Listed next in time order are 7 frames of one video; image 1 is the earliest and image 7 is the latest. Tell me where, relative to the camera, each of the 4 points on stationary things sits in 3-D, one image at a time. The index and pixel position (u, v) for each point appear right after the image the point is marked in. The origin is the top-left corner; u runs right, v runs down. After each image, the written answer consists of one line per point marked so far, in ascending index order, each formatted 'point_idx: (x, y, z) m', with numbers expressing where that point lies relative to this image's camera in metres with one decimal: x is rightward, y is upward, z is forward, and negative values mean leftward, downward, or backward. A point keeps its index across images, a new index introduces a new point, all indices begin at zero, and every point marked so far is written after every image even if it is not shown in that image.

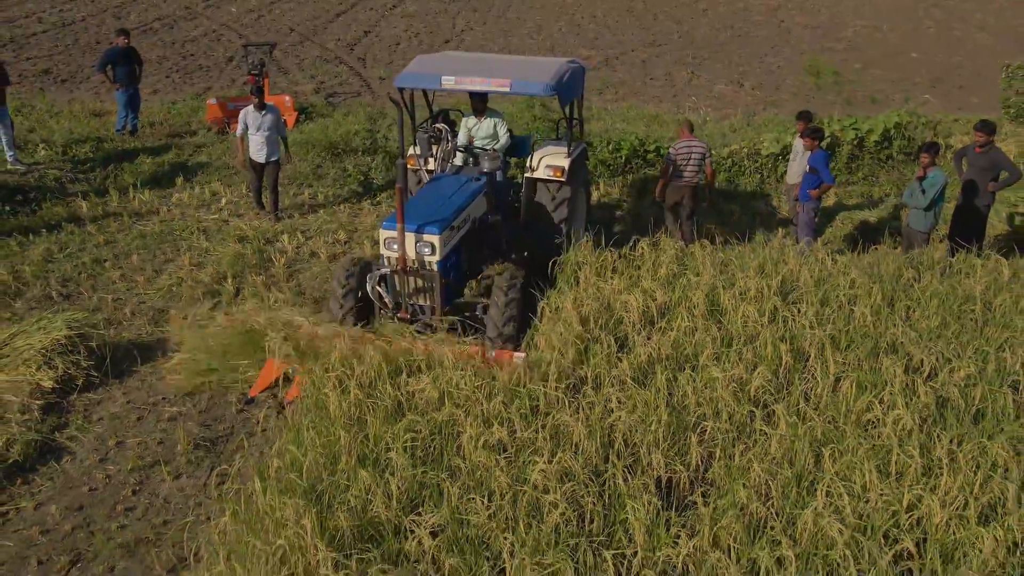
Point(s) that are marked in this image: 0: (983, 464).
0: (+1.5, -0.5, +3.9) m
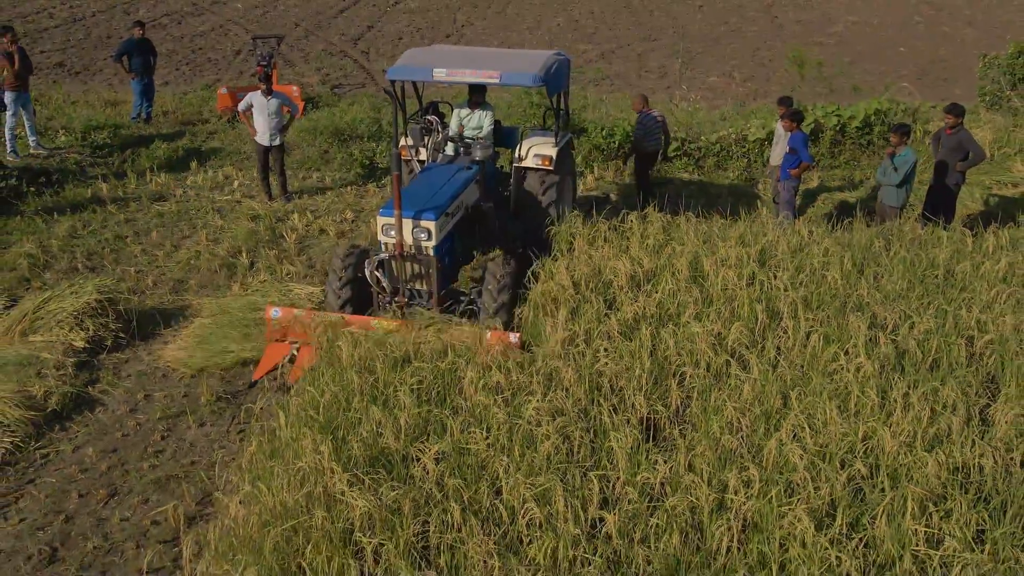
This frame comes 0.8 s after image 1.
0: (+1.5, -0.4, +4.3) m
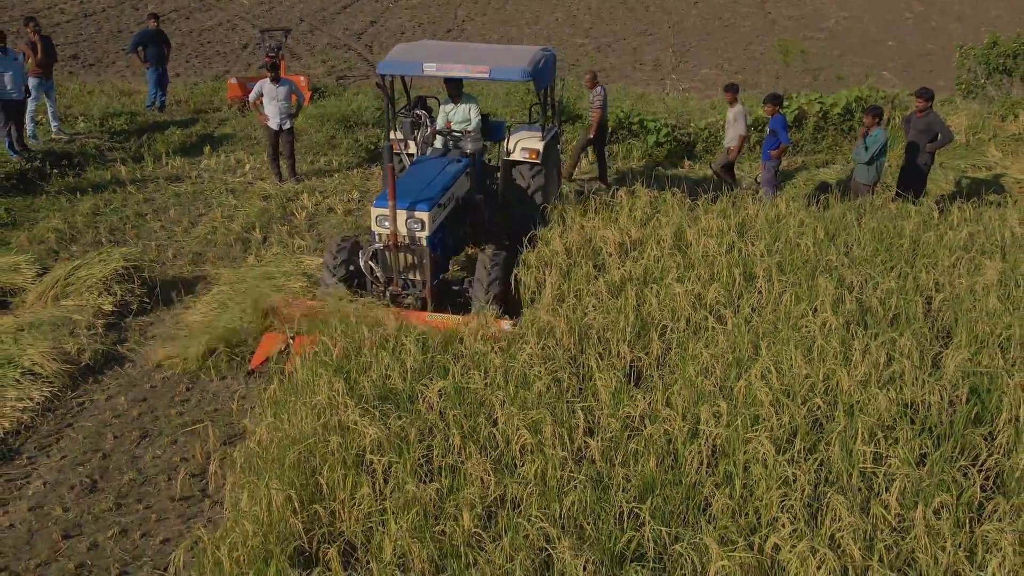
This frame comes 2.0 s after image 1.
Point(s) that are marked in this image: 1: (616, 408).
0: (+1.4, -0.2, +4.7) m
1: (+0.4, -0.4, +4.4) m
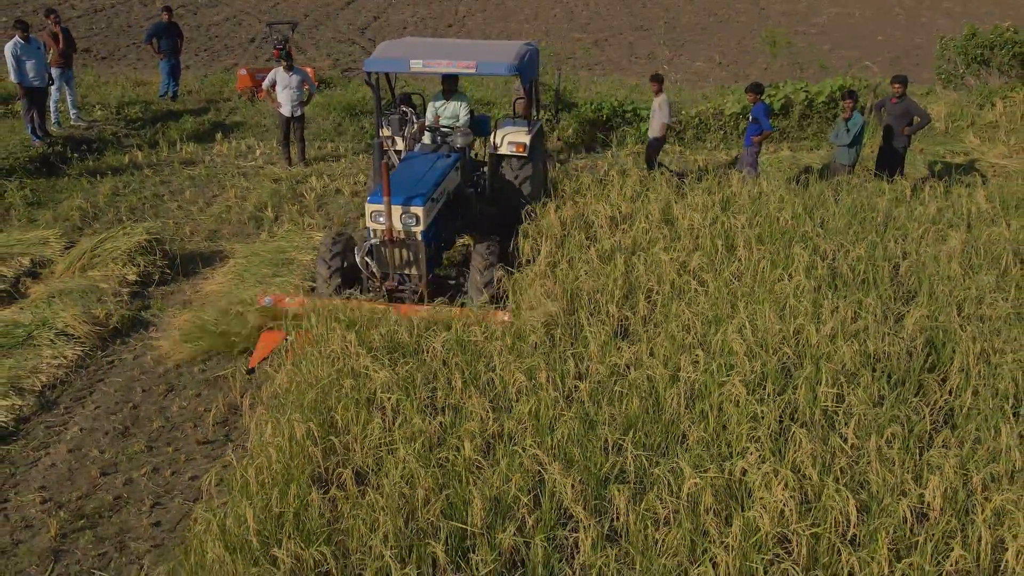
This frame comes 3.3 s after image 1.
0: (+1.4, -0.1, +5.2) m
1: (+0.4, -0.3, +4.8) m
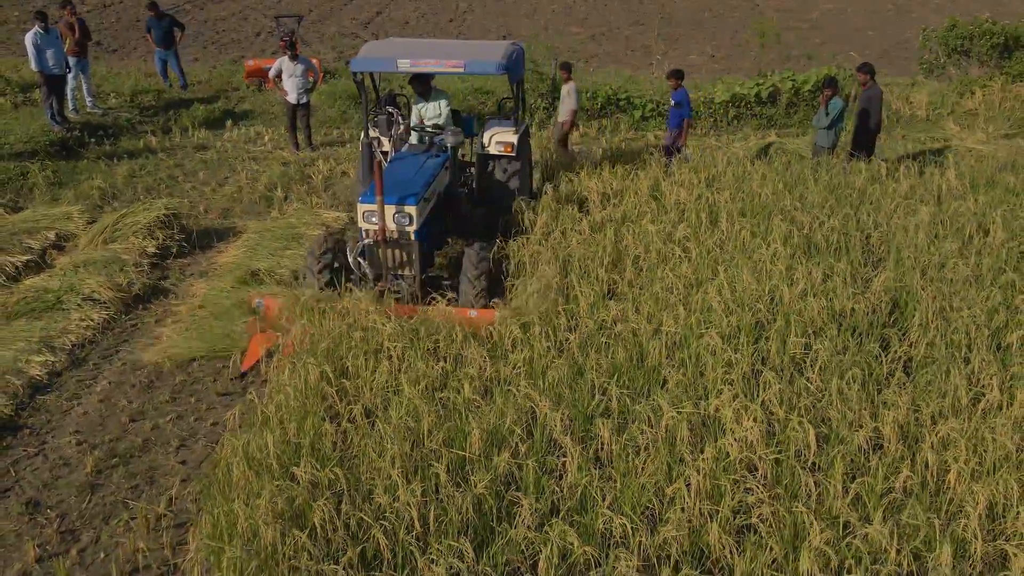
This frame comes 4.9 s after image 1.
0: (+1.4, +0.1, +5.6) m
1: (+0.3, -0.1, +5.2) m
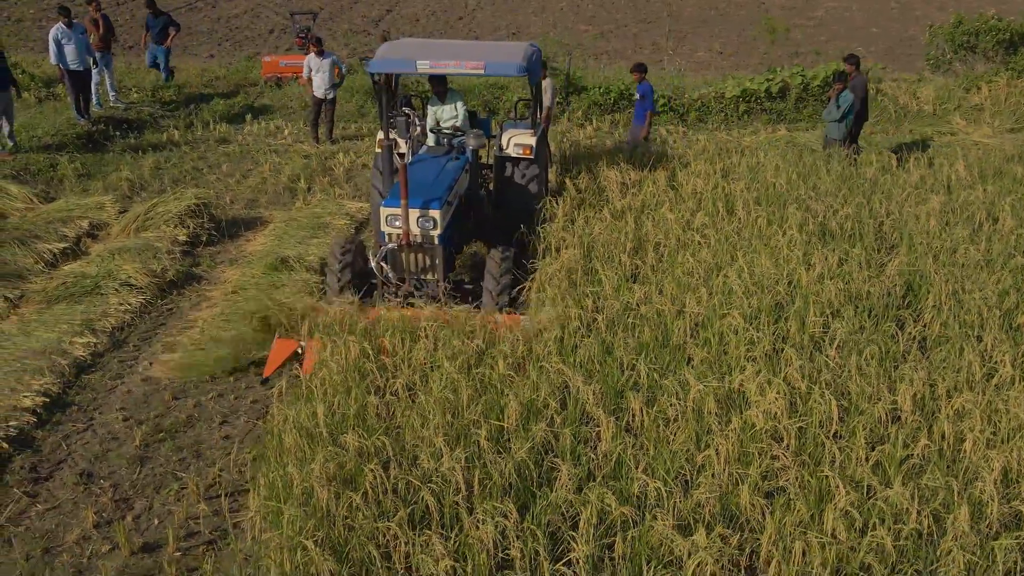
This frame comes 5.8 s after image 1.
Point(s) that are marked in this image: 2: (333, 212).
0: (+1.5, +0.1, +5.8) m
1: (+0.5, 0.0, +5.4) m
2: (-1.1, +0.5, +7.8) m
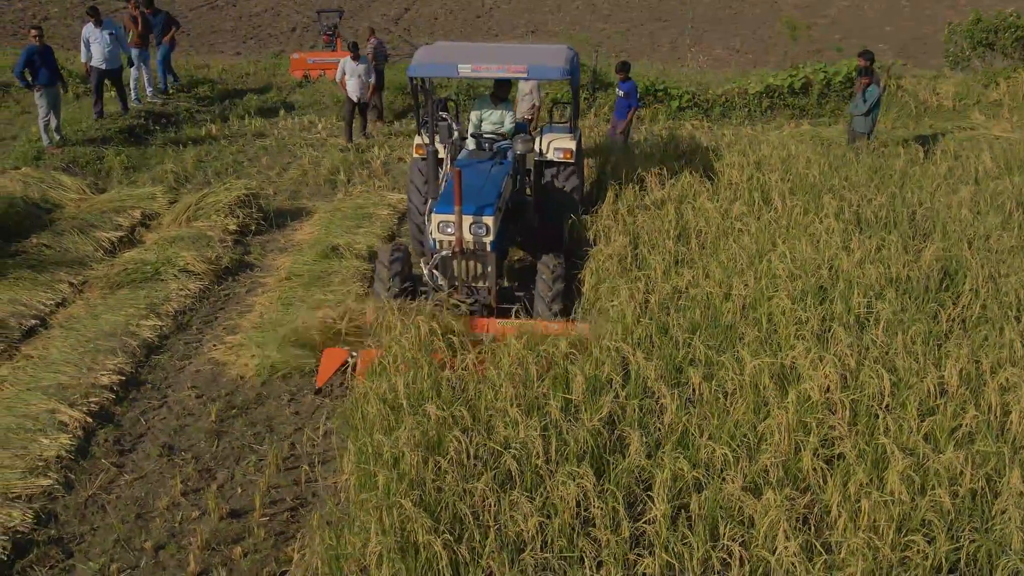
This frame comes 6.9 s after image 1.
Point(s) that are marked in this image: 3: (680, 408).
0: (+1.8, +0.2, +6.0) m
1: (+0.7, 0.0, +5.6) m
2: (-0.9, +0.6, +8.0) m
3: (+0.6, -0.4, +4.3) m
